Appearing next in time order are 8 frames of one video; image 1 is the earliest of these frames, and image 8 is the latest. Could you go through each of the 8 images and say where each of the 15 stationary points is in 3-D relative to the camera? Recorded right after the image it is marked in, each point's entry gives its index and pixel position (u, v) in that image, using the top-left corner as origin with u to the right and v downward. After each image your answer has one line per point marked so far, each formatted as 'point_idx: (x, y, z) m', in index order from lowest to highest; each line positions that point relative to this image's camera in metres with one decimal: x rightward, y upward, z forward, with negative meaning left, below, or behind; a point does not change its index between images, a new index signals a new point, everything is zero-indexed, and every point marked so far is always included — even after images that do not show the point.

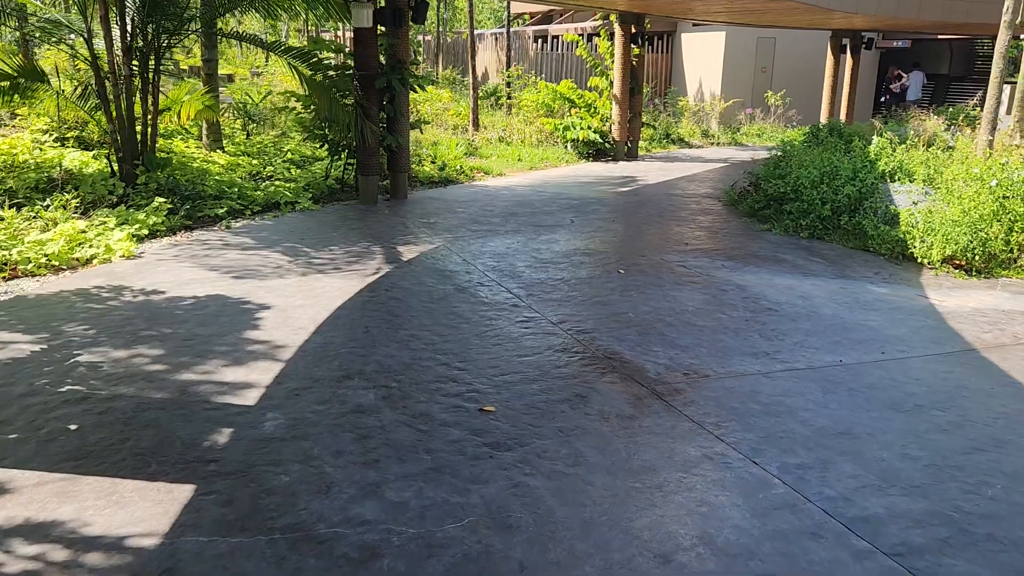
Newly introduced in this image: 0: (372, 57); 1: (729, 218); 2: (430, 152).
0: (-1.3, +2.1, +7.6) m
1: (+1.9, +0.6, +7.3) m
2: (-1.0, +1.7, +10.5) m
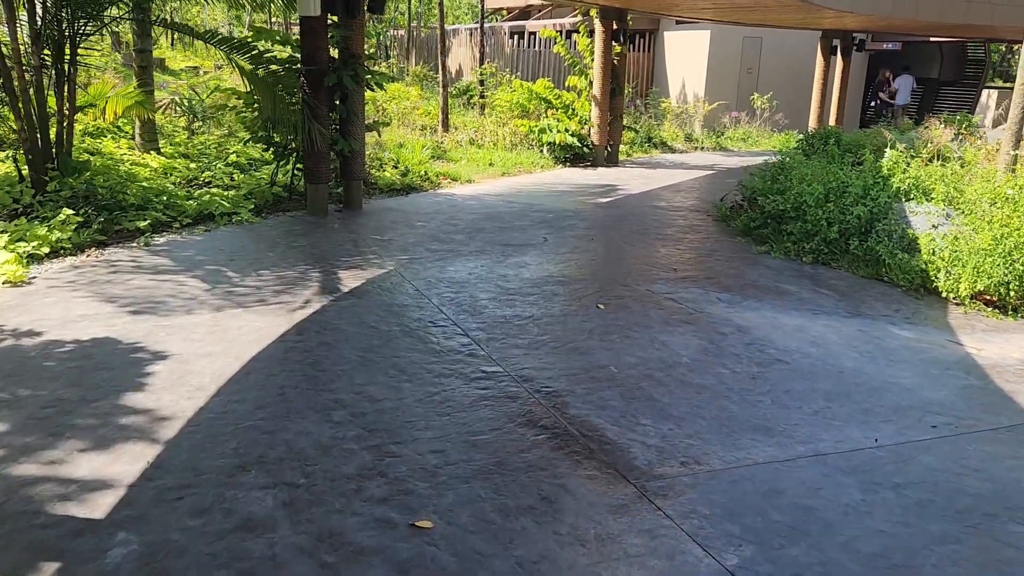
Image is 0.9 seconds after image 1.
0: (-1.5, +1.9, +6.8) m
1: (+1.6, +0.4, +6.5) m
2: (-1.3, +1.5, +9.6) m
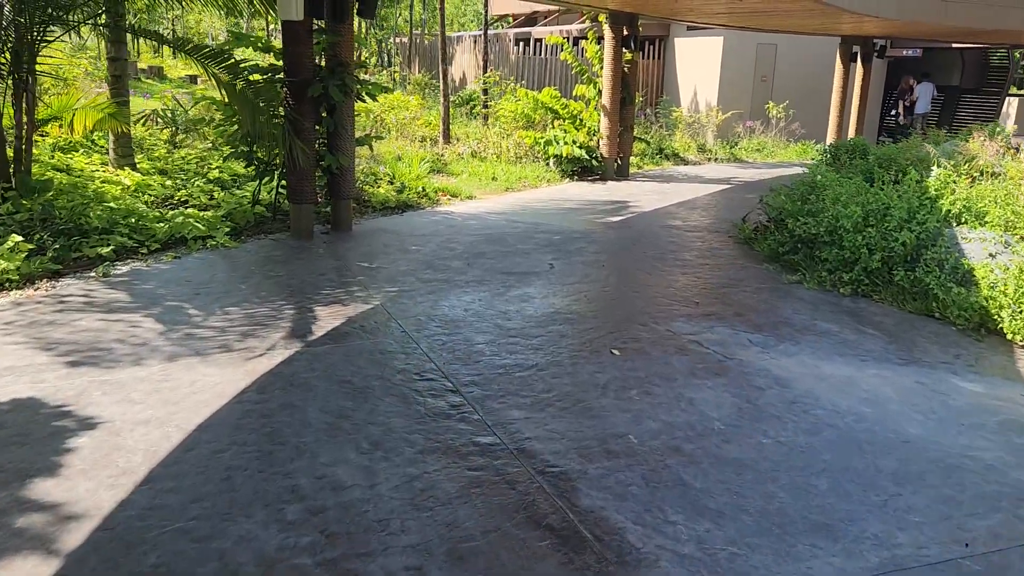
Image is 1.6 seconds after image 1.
0: (-1.5, +1.7, +6.2) m
1: (+1.6, +0.2, +5.9) m
2: (-1.3, +1.3, +9.0) m
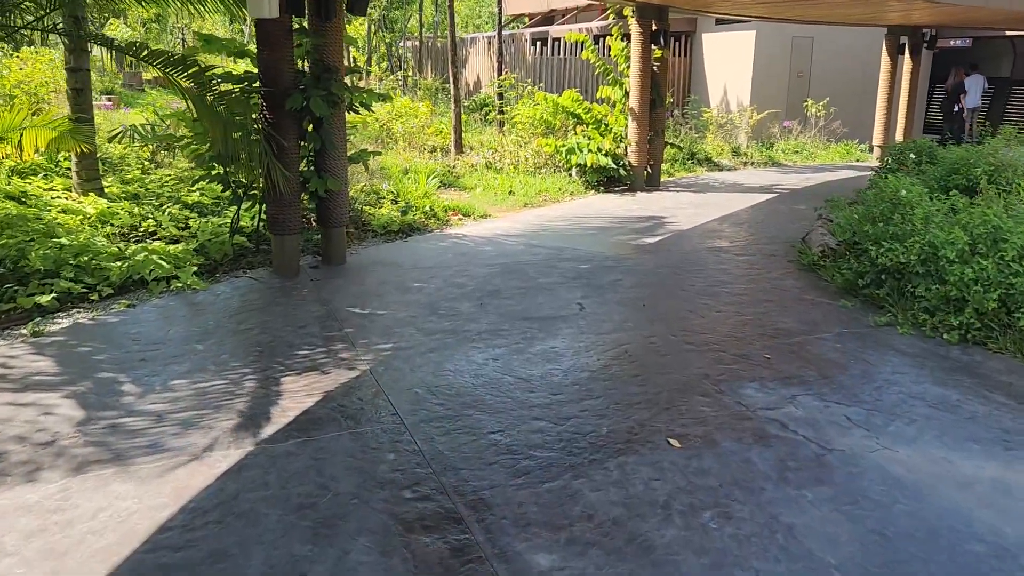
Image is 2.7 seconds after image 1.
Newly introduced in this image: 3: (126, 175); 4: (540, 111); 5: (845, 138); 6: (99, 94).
0: (-1.4, +1.4, +5.2) m
1: (+1.8, -0.1, +4.9) m
2: (-1.1, +1.0, +8.0) m
3: (-3.3, +1.0, +7.2) m
4: (+0.3, +2.1, +10.0) m
5: (+6.0, +2.7, +15.1) m
6: (-6.9, +3.2, +13.9) m
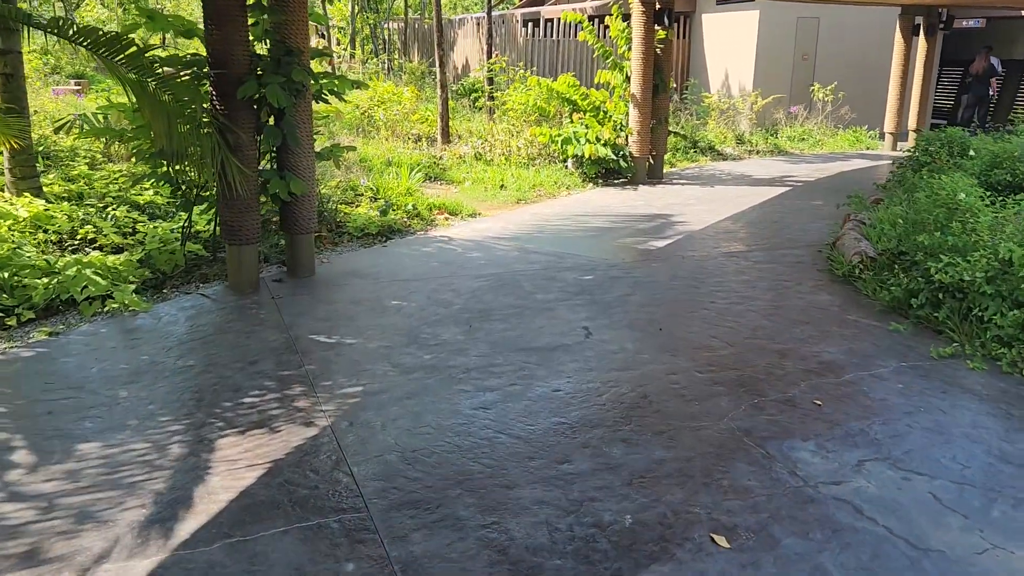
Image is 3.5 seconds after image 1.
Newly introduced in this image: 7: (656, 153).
0: (-1.5, +1.3, +4.5) m
1: (+1.7, -0.2, +4.2) m
2: (-1.2, +0.9, +7.3) m
3: (-3.4, +0.9, +6.4) m
4: (+0.2, +2.1, +9.2) m
5: (+5.9, +2.8, +14.4) m
6: (-7.0, +3.3, +13.1) m
7: (+1.6, +1.5, +9.2) m
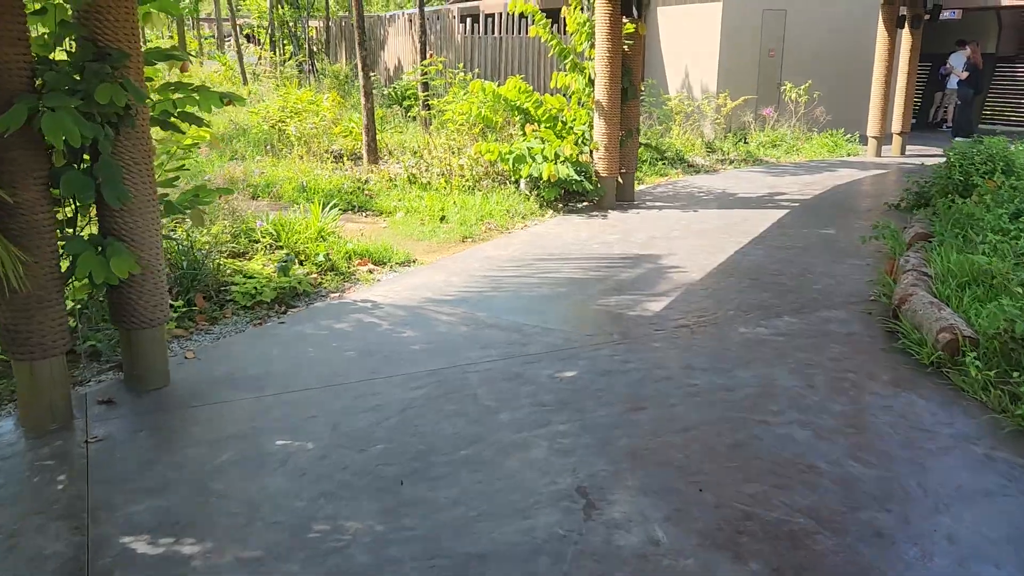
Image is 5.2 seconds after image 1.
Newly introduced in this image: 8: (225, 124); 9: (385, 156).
0: (-1.7, +0.8, +2.8) m
1: (+1.6, -0.6, +2.7) m
2: (-1.6, +0.5, +5.6) m
3: (-3.7, +0.4, +4.6) m
4: (-0.3, +1.7, +7.7) m
5: (+4.9, +2.5, +13.2) m
6: (-7.8, +2.6, +11.0) m
7: (+1.0, +1.1, +7.7) m
8: (-3.3, +1.9, +9.6) m
9: (-1.3, +1.4, +8.7) m
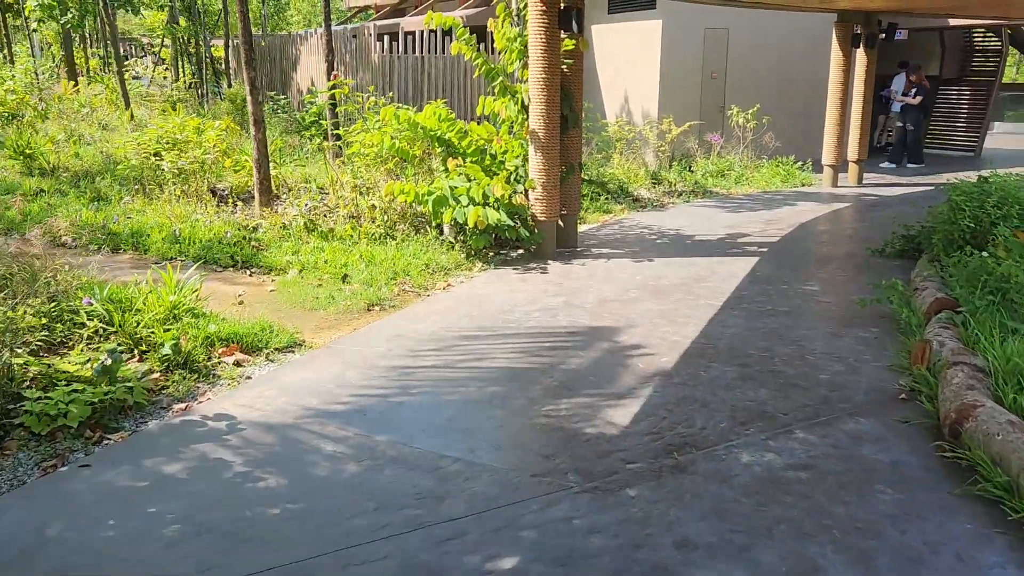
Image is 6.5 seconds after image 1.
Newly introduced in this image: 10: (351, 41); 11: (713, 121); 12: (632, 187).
0: (-1.9, +0.4, +1.4) m
1: (+1.4, -0.9, +1.6) m
2: (-2.0, 0.0, +4.2) m
3: (-4.0, -0.1, +3.0) m
4: (-0.9, +1.2, +6.4) m
5: (+3.8, +2.0, +12.3) m
6: (-8.7, +1.9, +9.1) m
7: (+0.4, +0.6, +6.5) m
8: (-4.1, +1.3, +8.1) m
9: (-2.0, +0.8, +7.3) m
10: (-2.1, +3.2, +10.9) m
11: (+2.8, +2.3, +11.6) m
12: (+1.3, +1.1, +9.4) m
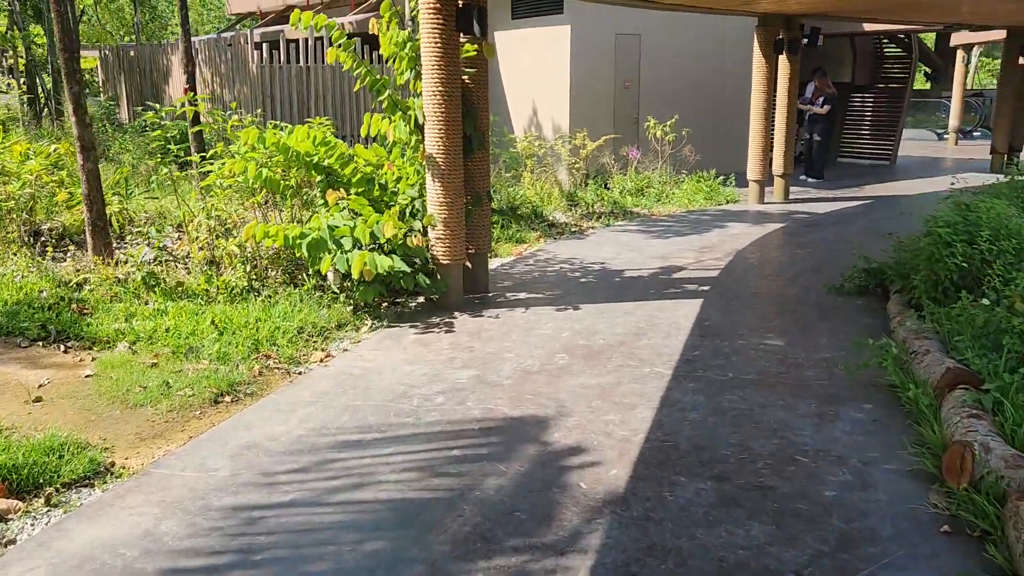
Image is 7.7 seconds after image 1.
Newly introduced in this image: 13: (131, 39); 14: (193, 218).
0: (-2.0, 0.0, +0.1) m
1: (+1.3, -1.2, +0.6) m
2: (-2.4, -0.4, +2.9) m
3: (-4.3, -0.6, +1.5) m
4: (-1.6, +0.8, +5.2) m
5: (+2.5, +1.7, +11.6) m
6: (-9.7, +1.2, +7.1) m
7: (-0.2, +0.2, +5.4) m
8: (-4.9, +0.7, +6.5) m
9: (-2.7, +0.4, +6.0) m
10: (-3.3, +2.7, +9.5) m
11: (+1.5, +2.0, +10.7) m
12: (+0.3, +0.8, +8.4) m
13: (-8.5, +5.5, +18.6) m
14: (-2.1, +0.5, +5.6) m
